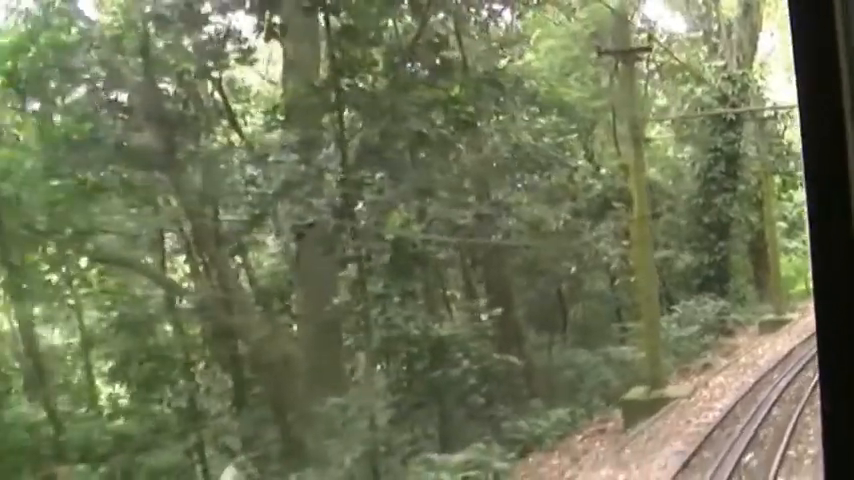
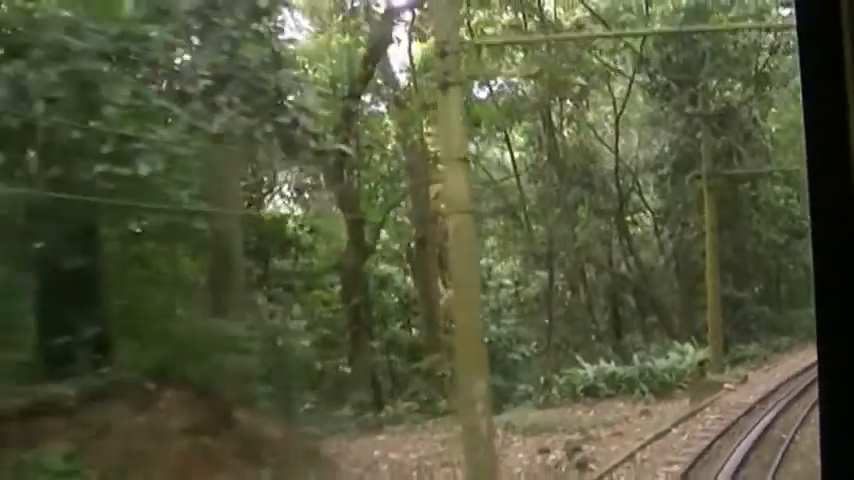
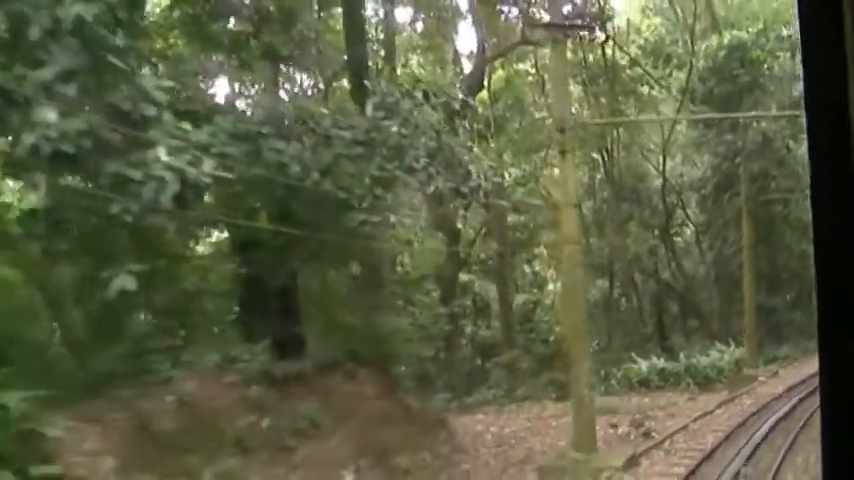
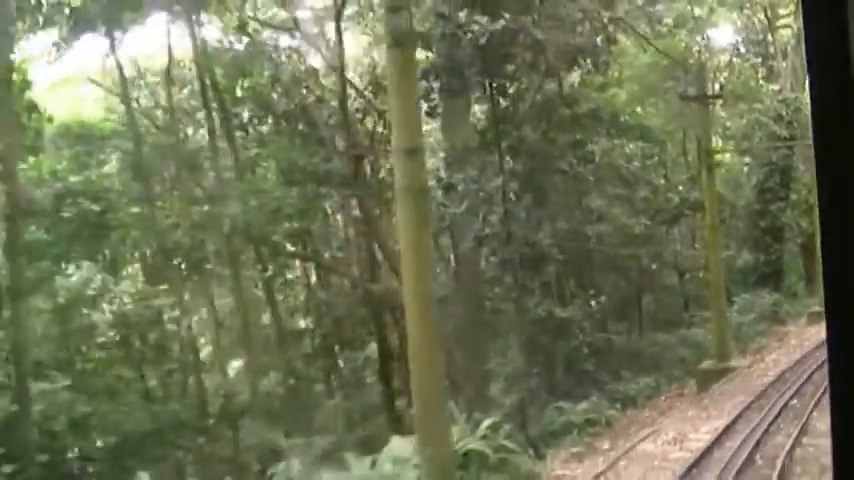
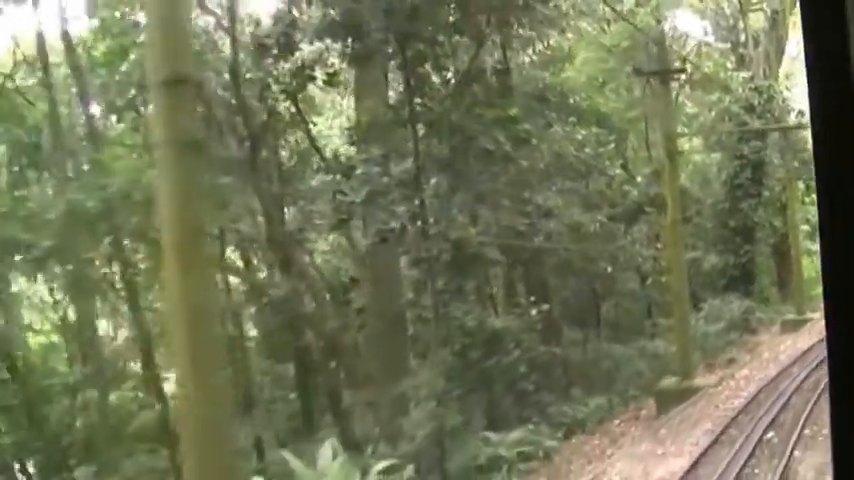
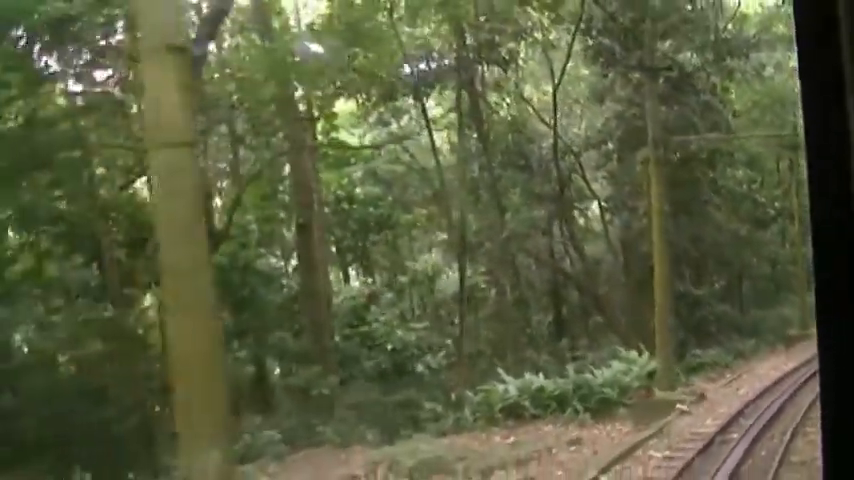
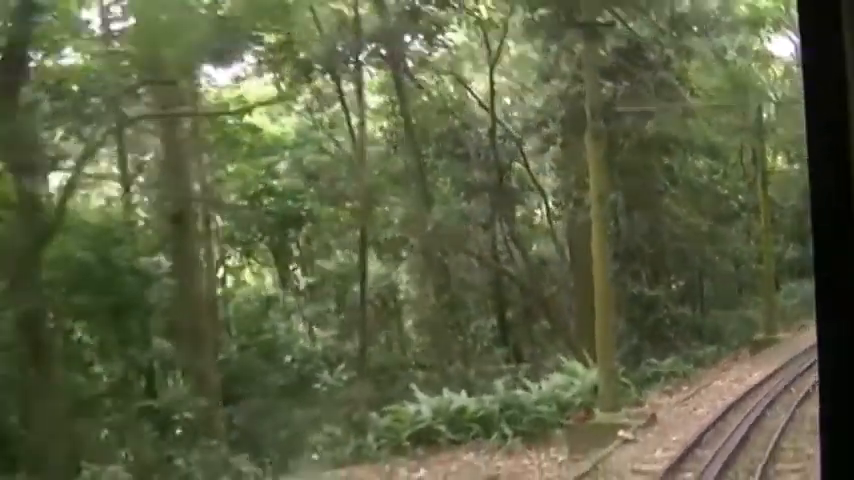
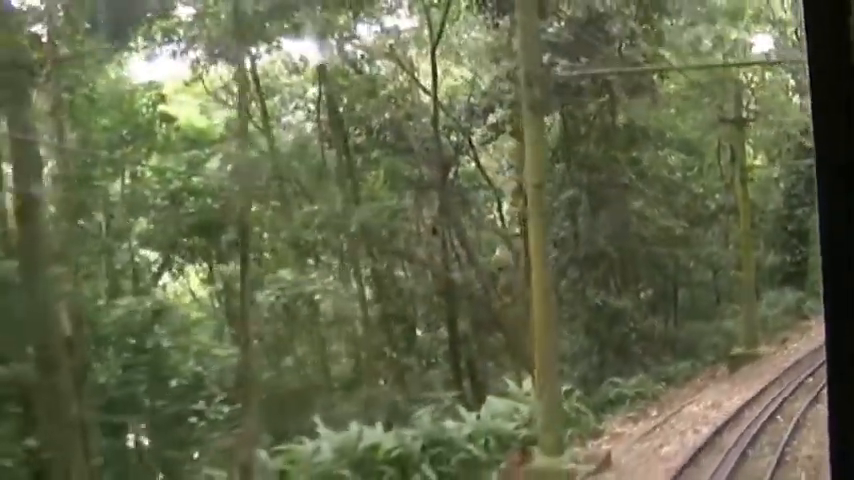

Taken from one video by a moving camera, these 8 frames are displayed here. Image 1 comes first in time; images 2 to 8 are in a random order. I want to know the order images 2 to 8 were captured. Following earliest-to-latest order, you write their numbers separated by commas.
5, 4, 8, 7, 6, 2, 3
